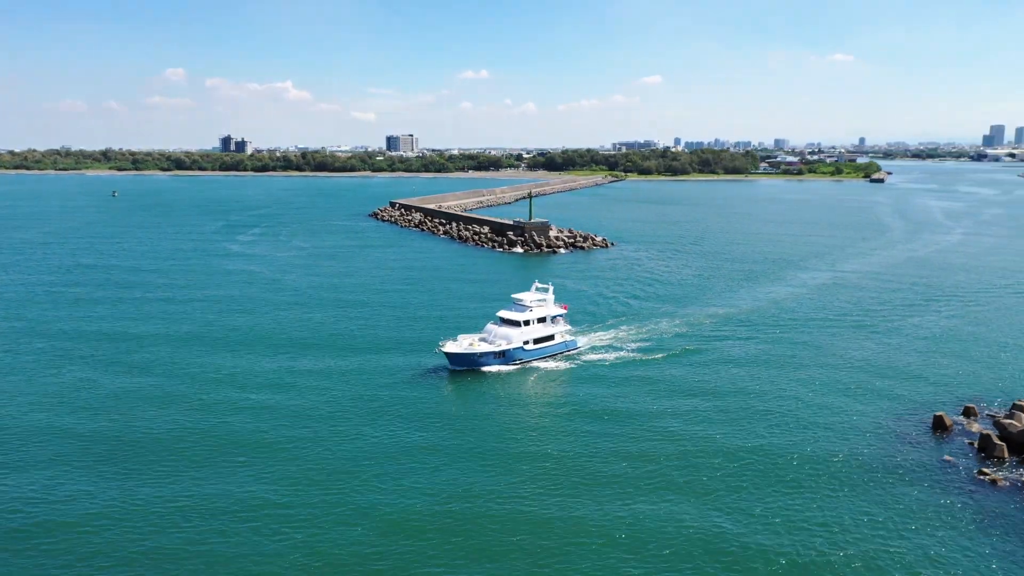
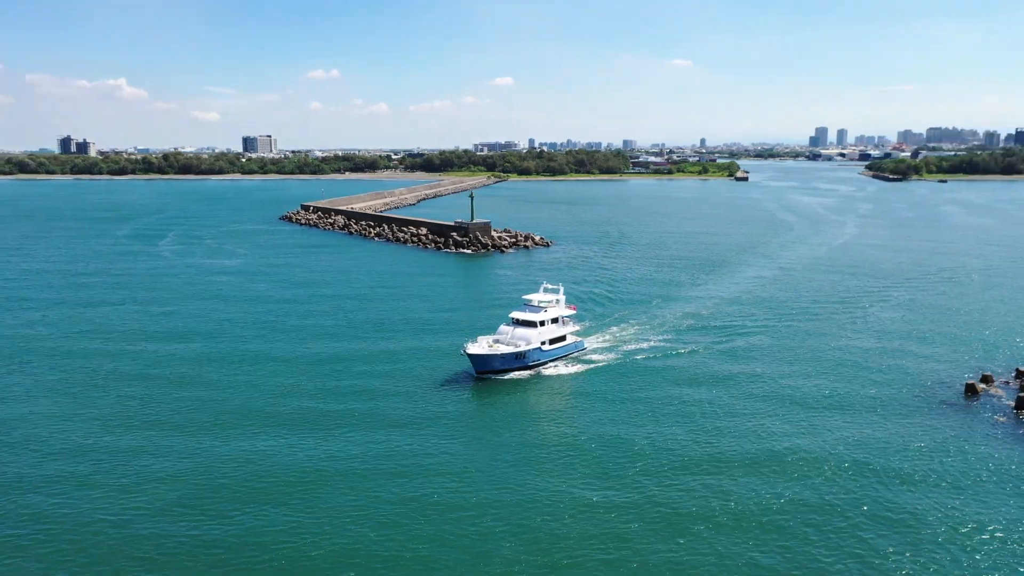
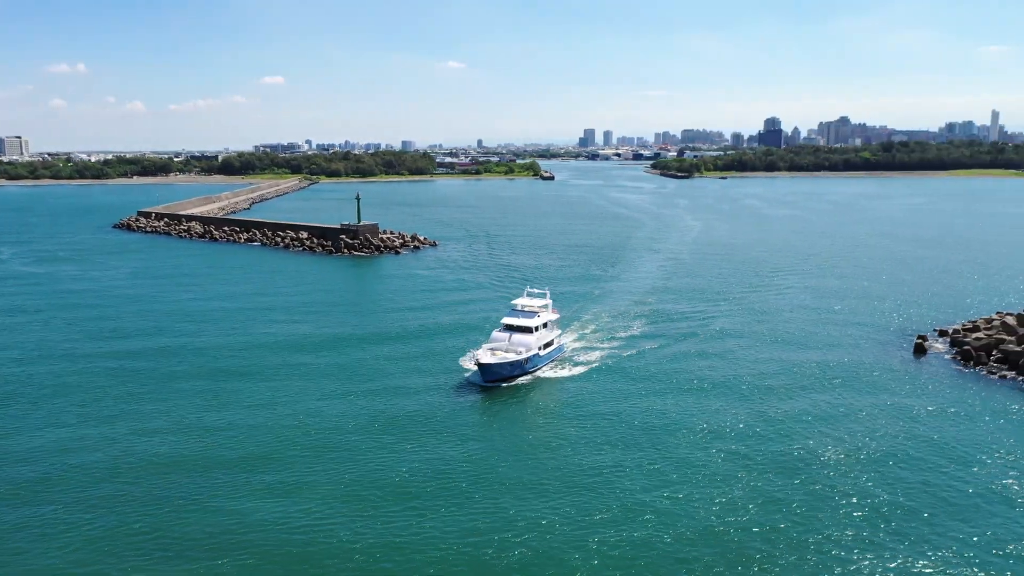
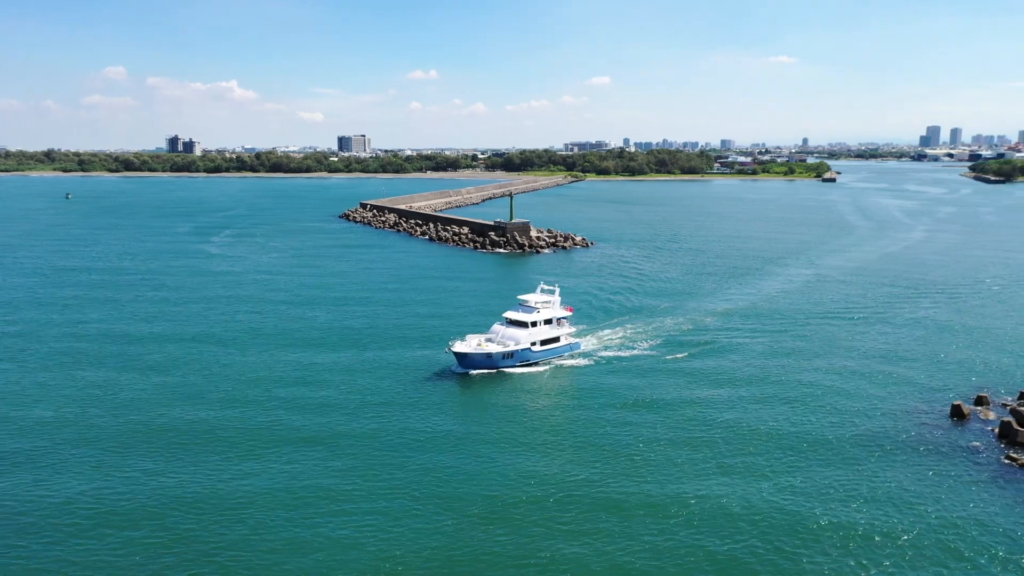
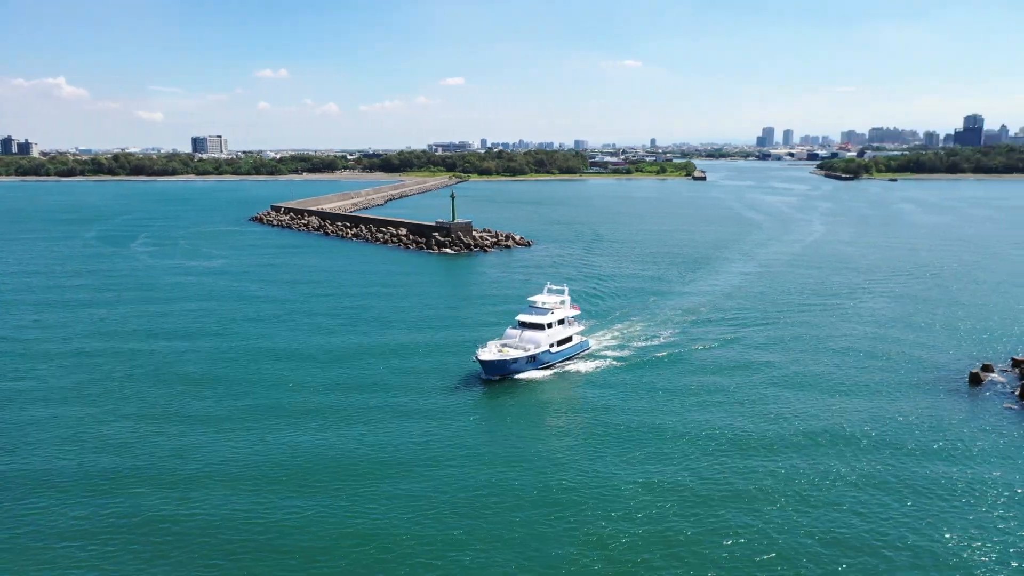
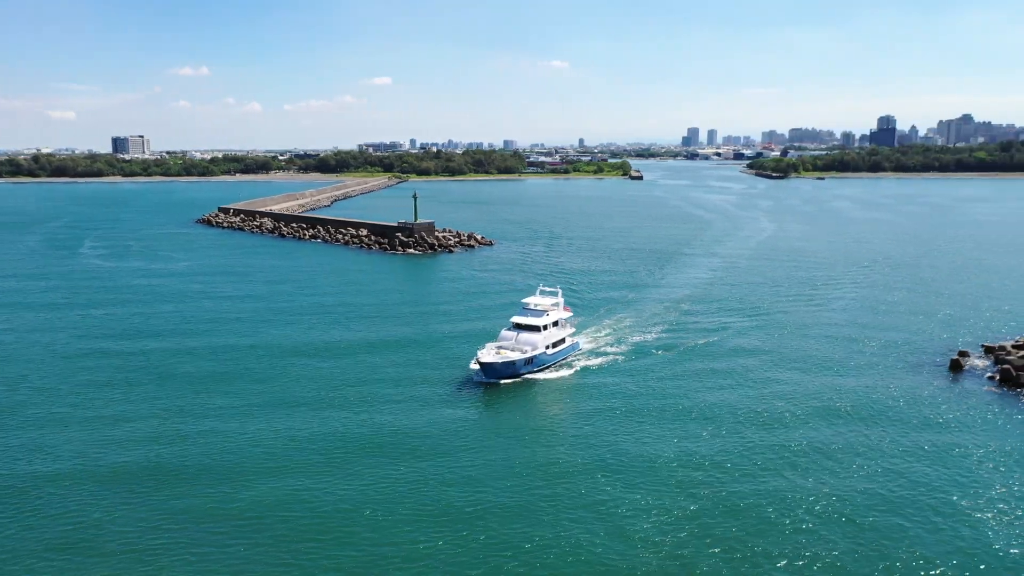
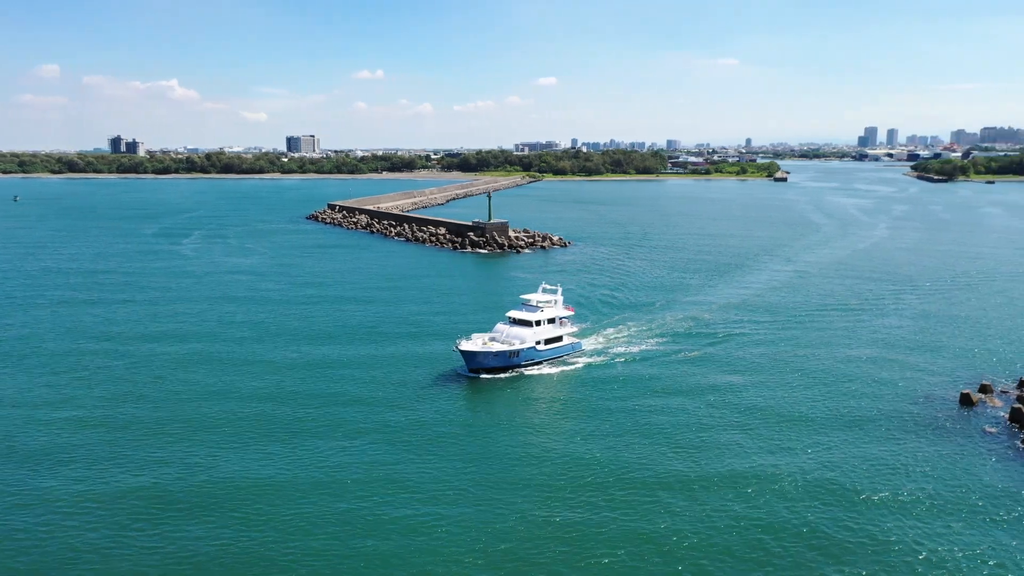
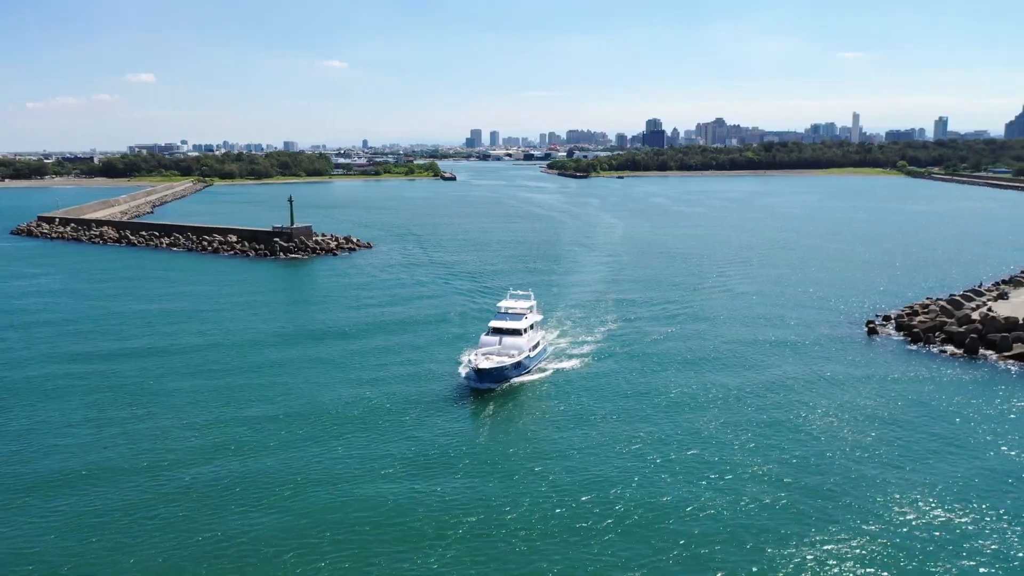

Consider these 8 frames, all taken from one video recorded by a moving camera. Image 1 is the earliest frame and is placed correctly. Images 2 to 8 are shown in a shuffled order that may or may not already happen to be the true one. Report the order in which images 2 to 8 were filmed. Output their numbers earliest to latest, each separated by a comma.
4, 7, 2, 5, 6, 3, 8
